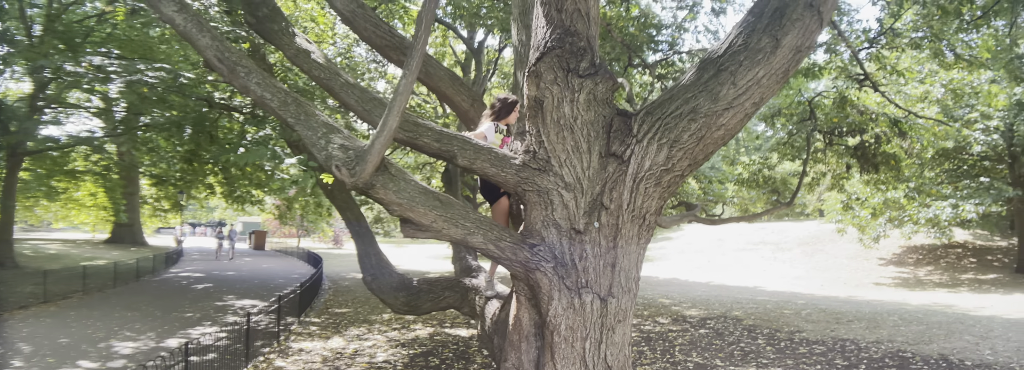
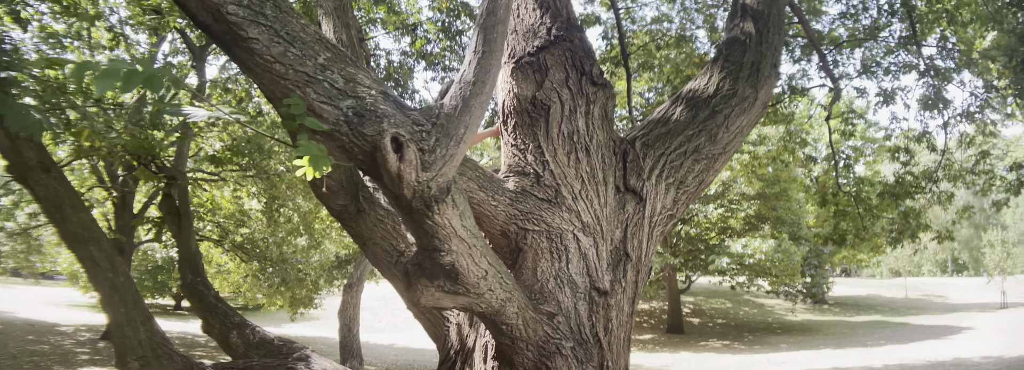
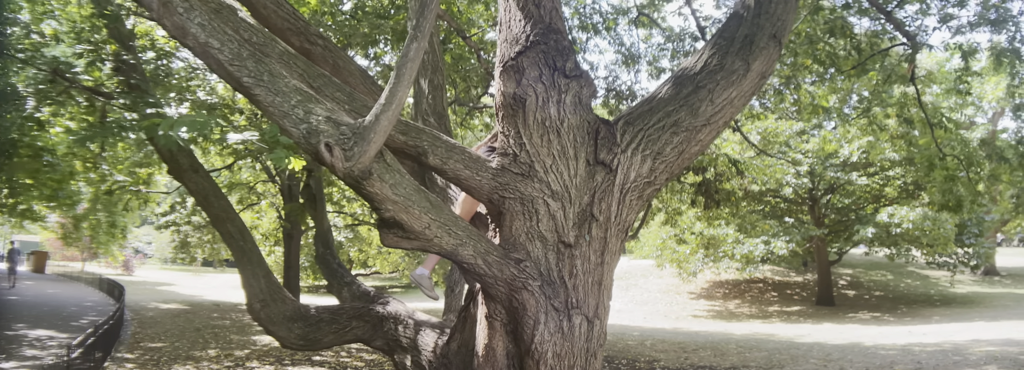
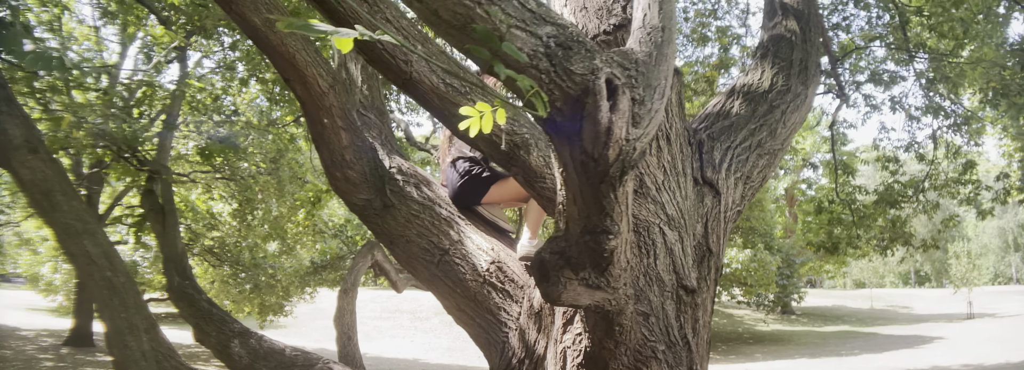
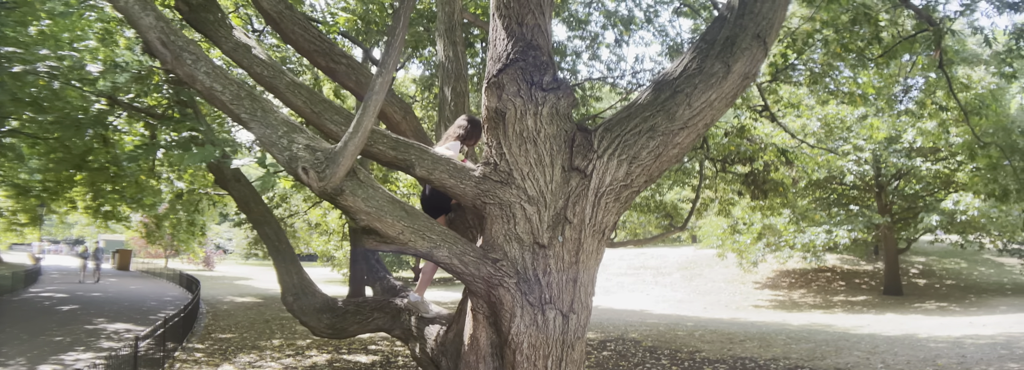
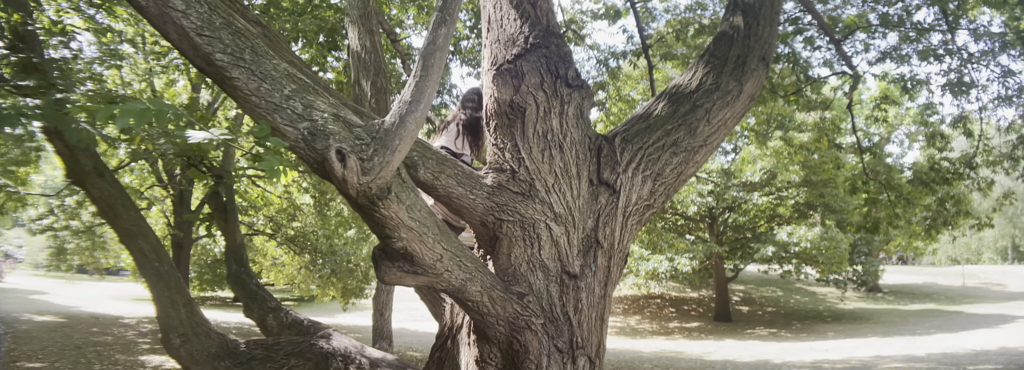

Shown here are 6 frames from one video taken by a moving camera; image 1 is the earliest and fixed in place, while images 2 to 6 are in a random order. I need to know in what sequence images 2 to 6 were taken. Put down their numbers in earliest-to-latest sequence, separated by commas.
5, 3, 6, 2, 4
